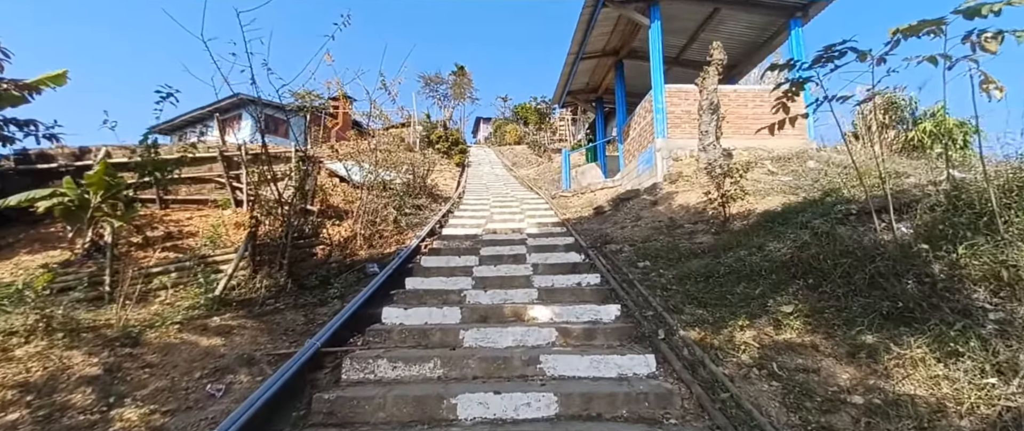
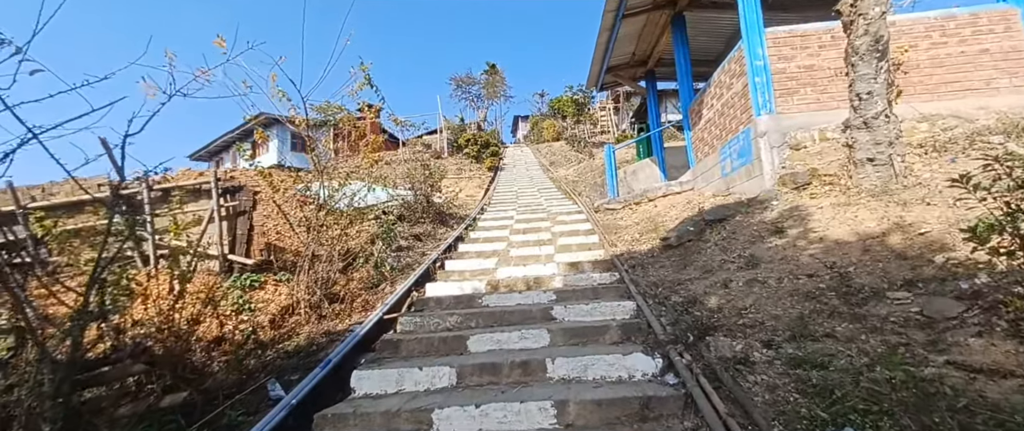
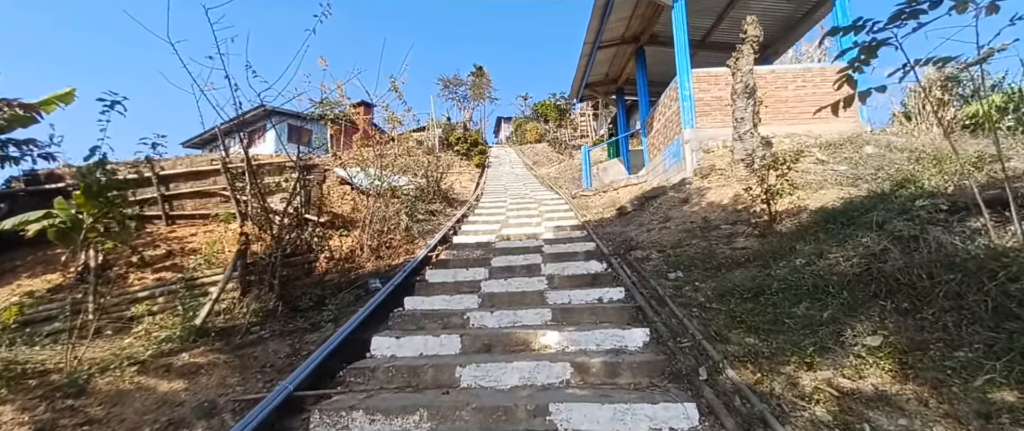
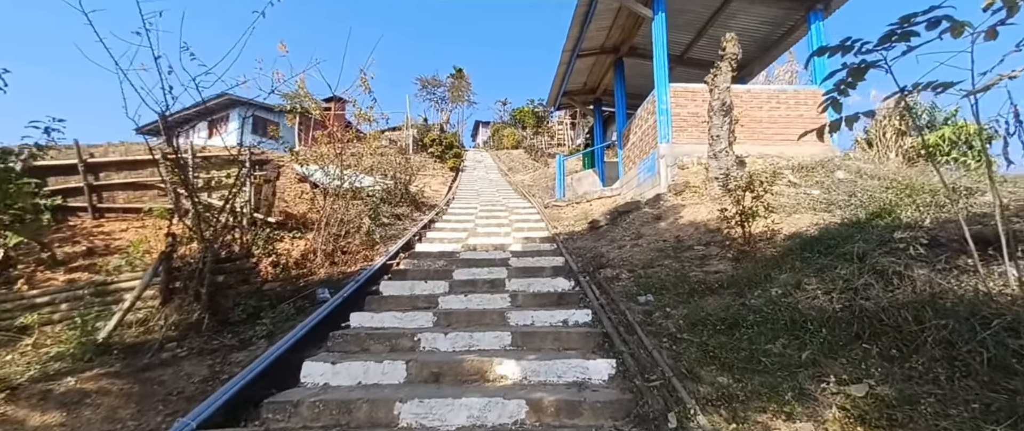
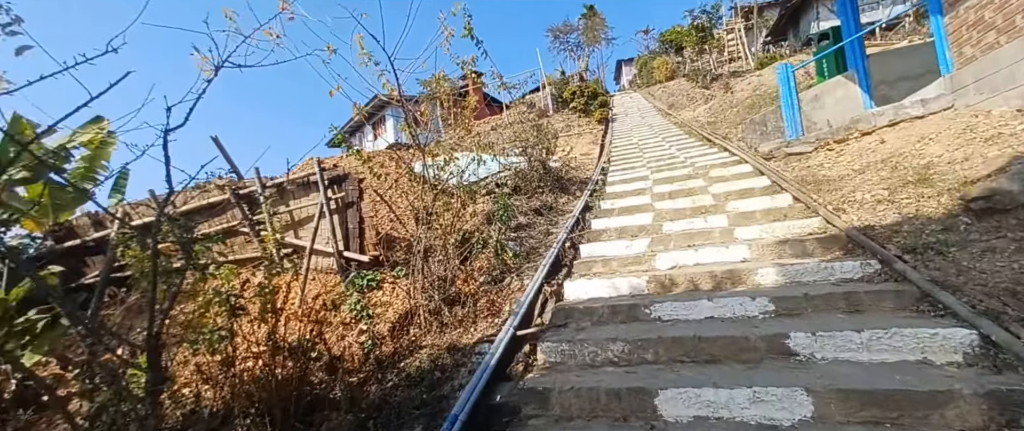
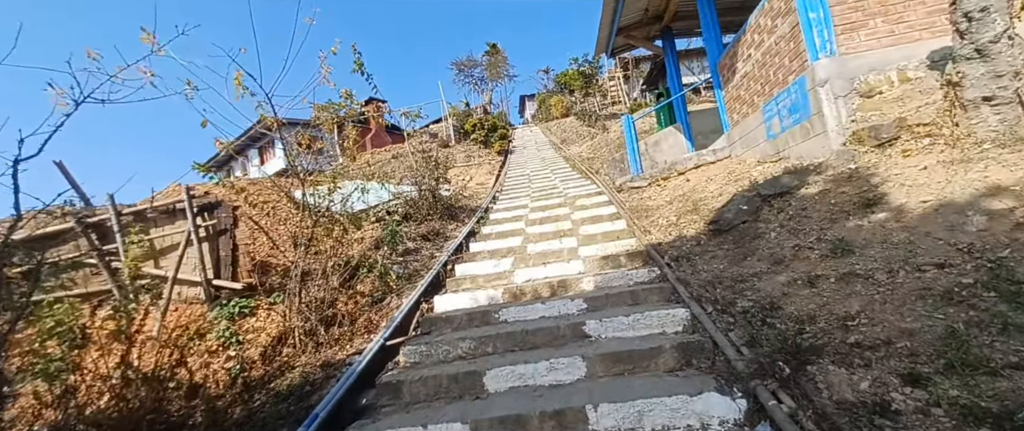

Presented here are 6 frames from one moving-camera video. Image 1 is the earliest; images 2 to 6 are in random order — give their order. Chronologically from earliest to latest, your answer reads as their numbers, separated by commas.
3, 4, 2, 6, 5
